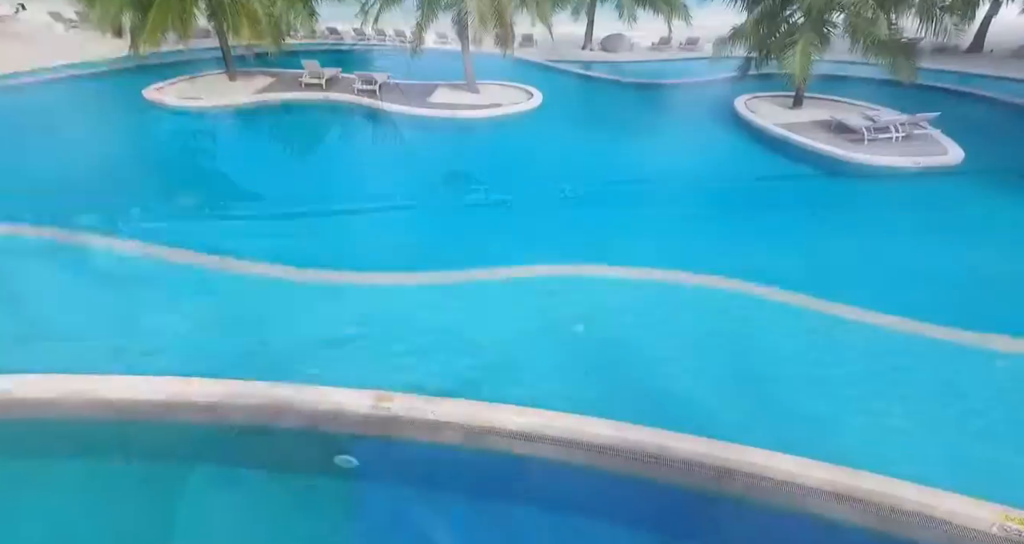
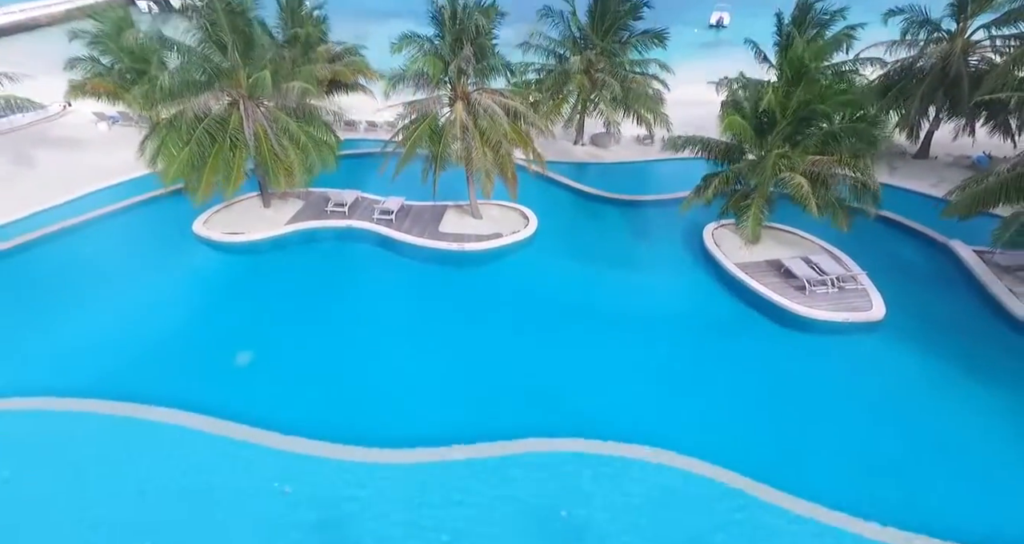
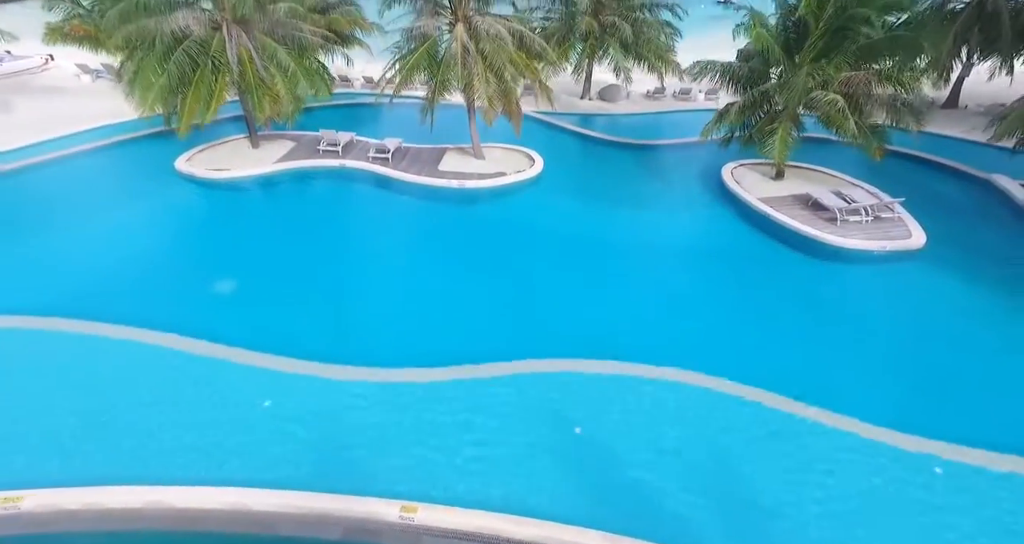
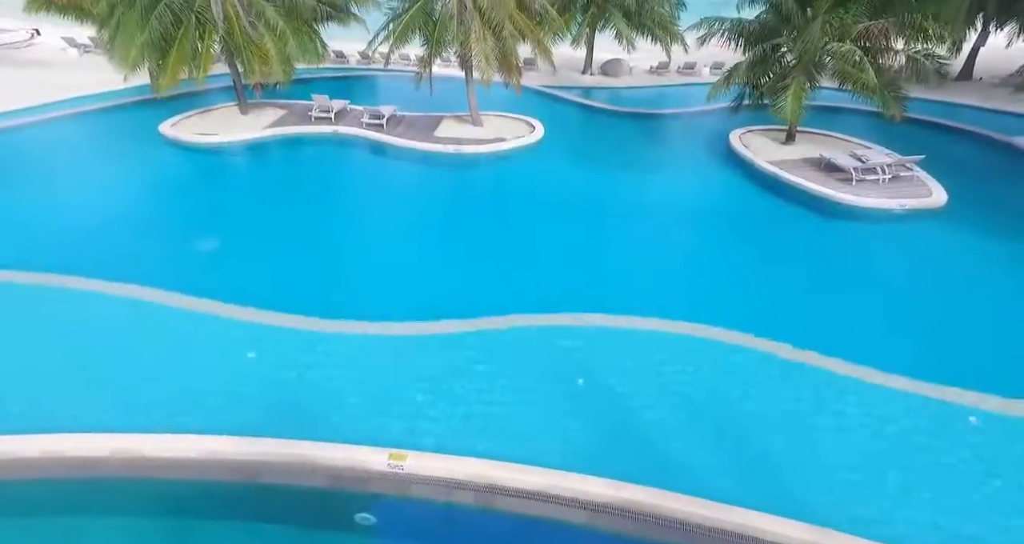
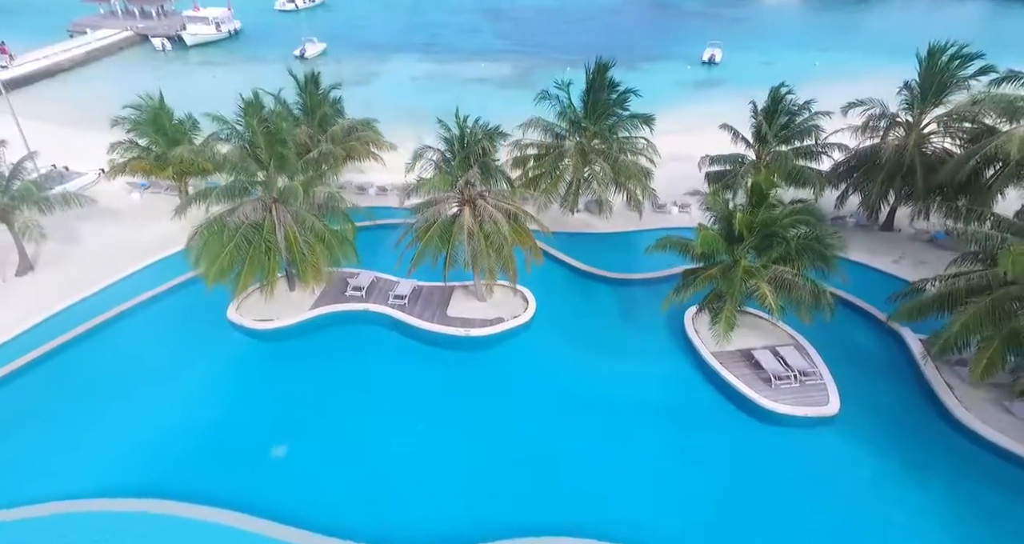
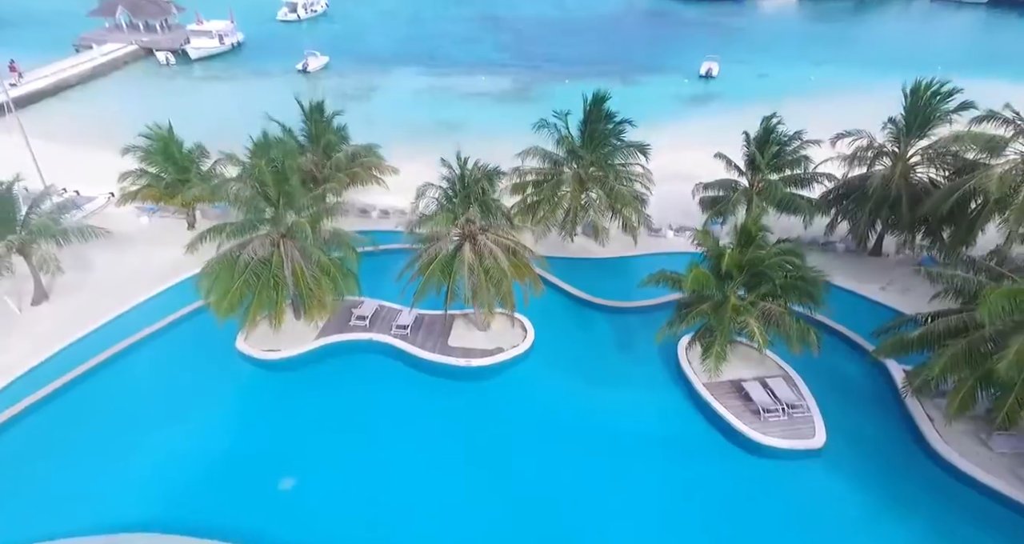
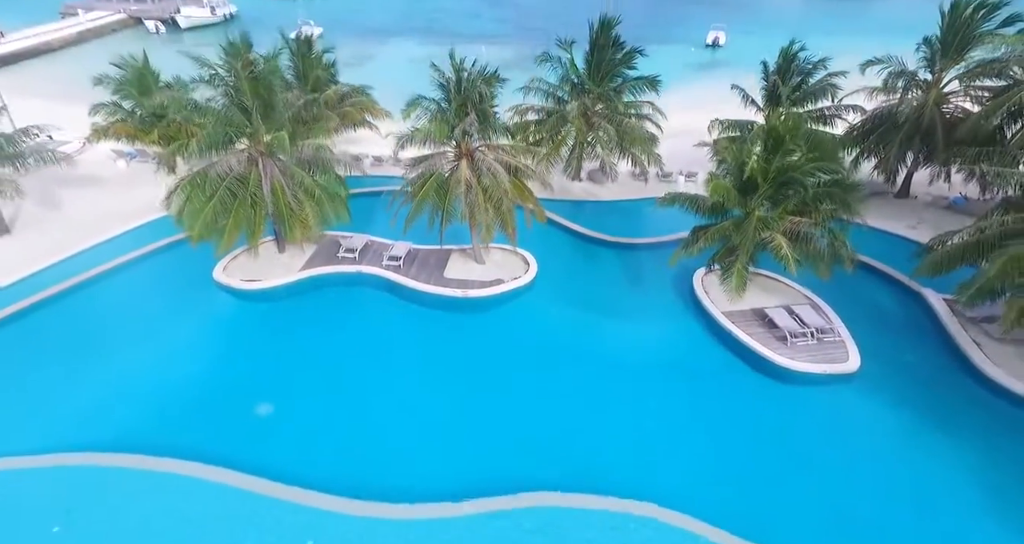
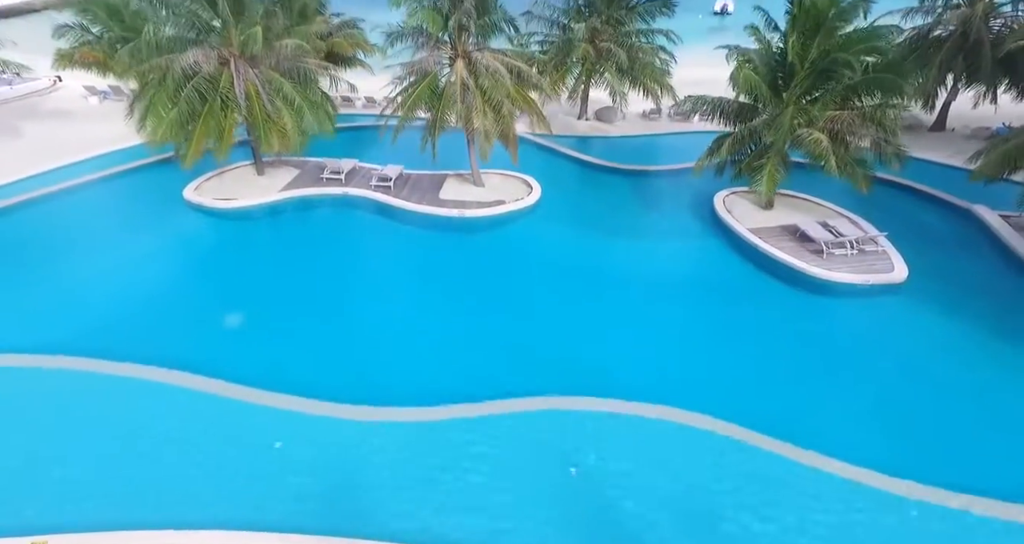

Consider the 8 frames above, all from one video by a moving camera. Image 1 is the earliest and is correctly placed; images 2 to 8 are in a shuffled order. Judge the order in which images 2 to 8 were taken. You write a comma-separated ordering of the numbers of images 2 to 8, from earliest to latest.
4, 3, 8, 2, 7, 5, 6
